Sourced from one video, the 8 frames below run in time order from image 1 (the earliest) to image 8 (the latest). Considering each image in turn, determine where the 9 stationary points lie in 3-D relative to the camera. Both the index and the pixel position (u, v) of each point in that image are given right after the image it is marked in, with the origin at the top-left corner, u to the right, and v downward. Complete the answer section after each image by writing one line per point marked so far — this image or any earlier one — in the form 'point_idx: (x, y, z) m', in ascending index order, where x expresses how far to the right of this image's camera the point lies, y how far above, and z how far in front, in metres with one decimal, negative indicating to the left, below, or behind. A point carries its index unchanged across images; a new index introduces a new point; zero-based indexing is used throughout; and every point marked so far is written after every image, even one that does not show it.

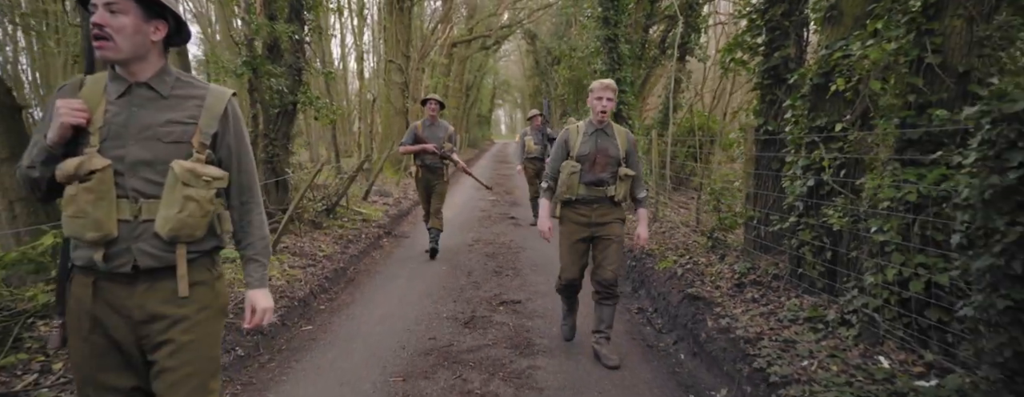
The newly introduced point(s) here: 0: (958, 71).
0: (+2.9, +0.8, +3.5) m
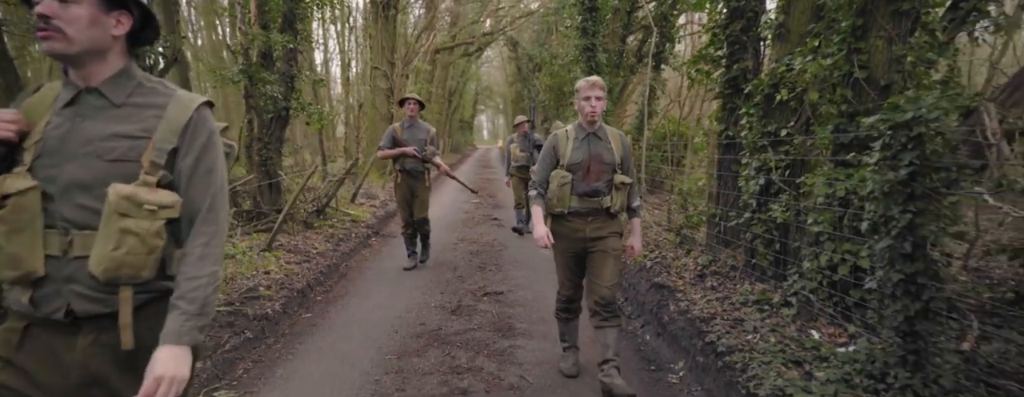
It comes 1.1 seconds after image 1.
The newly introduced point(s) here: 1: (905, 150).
0: (+2.8, +0.9, +4.1) m
1: (+2.2, +0.3, +3.2) m
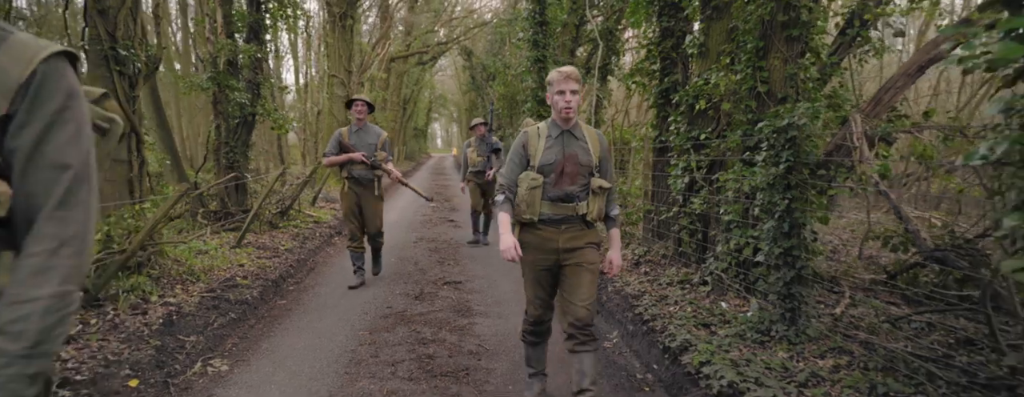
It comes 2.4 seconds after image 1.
0: (+2.4, +0.9, +5.0) m
1: (+2.0, +0.3, +4.0) m
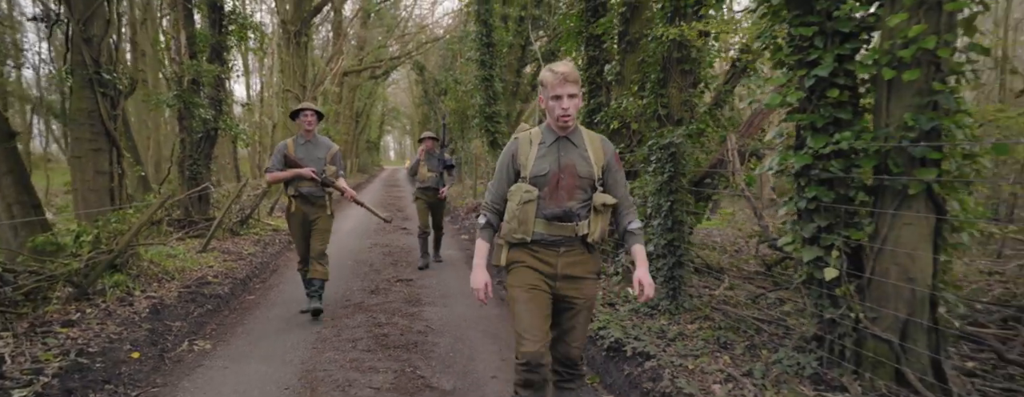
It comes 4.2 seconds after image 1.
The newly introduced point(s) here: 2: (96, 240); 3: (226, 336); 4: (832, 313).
0: (+1.8, +0.9, +6.1) m
1: (+1.4, +0.3, +5.1) m
2: (-3.8, -0.4, +5.1) m
3: (-2.5, -1.2, +4.8) m
4: (+1.8, -0.6, +3.2) m
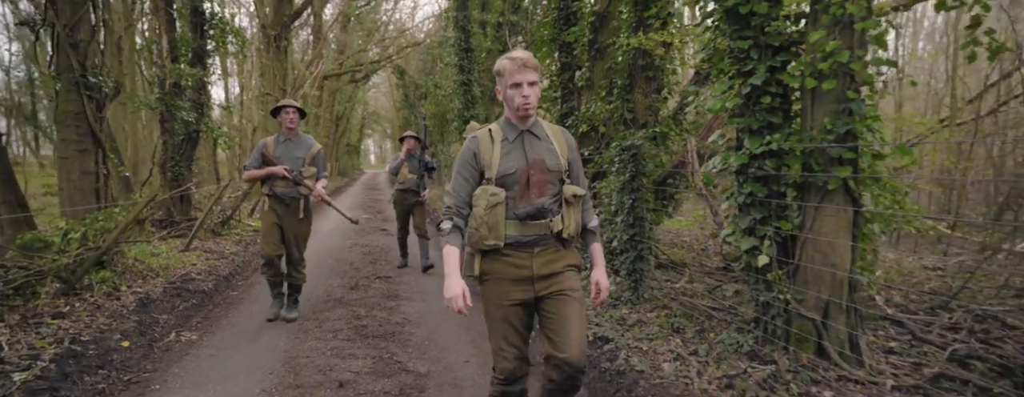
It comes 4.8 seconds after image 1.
0: (+1.5, +0.9, +6.5) m
1: (+1.1, +0.3, +5.5) m
2: (-4.1, -0.4, +5.3) m
3: (-2.7, -1.2, +5.1) m
4: (+1.6, -0.6, +3.6) m
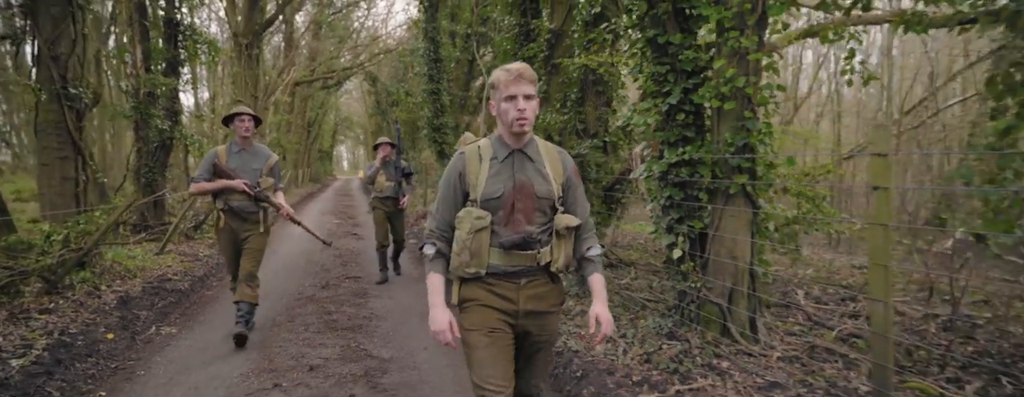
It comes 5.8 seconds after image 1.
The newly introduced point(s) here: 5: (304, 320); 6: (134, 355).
0: (+1.0, +0.8, +7.1) m
1: (+0.7, +0.3, +6.0) m
2: (-4.5, -0.4, +5.6) m
3: (-3.2, -1.2, +5.4) m
4: (+1.3, -0.6, +4.1) m
5: (-2.1, -1.2, +5.6) m
6: (-3.0, -1.3, +4.5) m
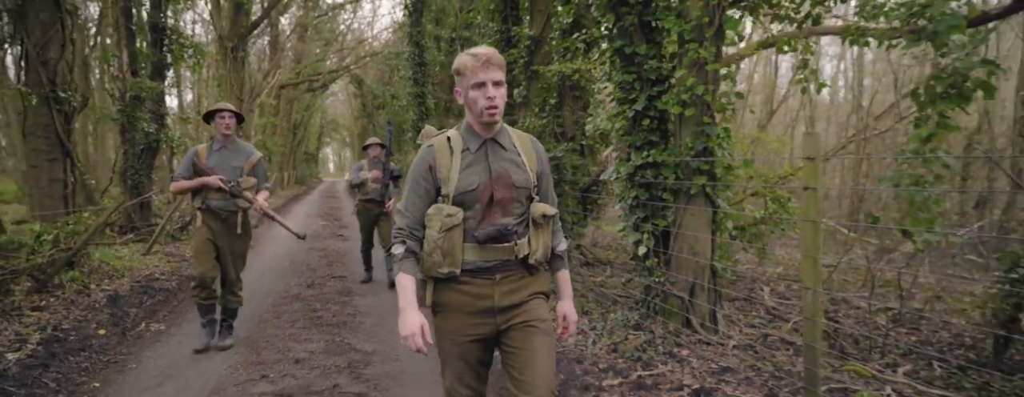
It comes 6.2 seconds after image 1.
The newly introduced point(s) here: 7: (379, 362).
0: (+0.7, +0.8, +7.3) m
1: (+0.5, +0.3, +6.3) m
2: (-4.7, -0.4, +5.7) m
3: (-3.4, -1.2, +5.6) m
4: (+1.1, -0.6, +4.4) m
5: (-2.3, -1.2, +5.8) m
6: (-3.2, -1.3, +4.6) m
7: (-1.1, -1.3, +4.5) m
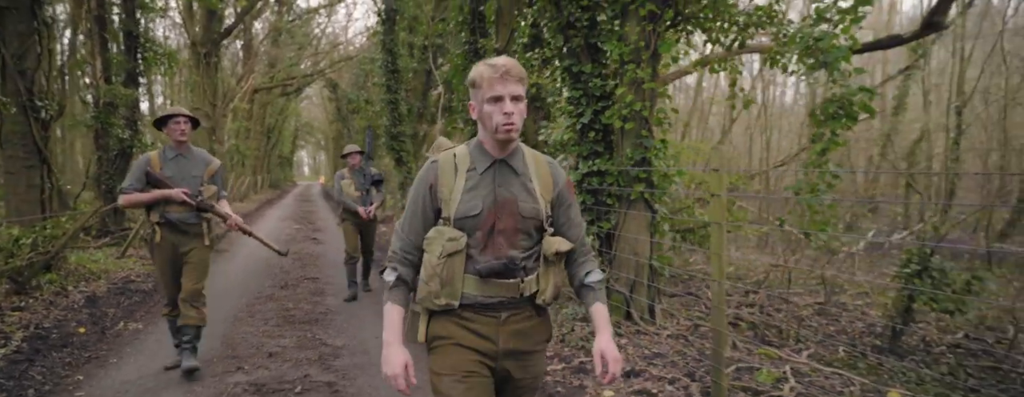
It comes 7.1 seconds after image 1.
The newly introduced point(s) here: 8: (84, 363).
0: (+0.3, +0.8, +7.8) m
1: (0.0, +0.2, +6.7) m
2: (-5.1, -0.5, +5.9) m
3: (-3.8, -1.3, +5.9) m
4: (+0.7, -0.7, +4.9) m
5: (-2.7, -1.3, +6.1) m
6: (-3.6, -1.3, +4.9) m
7: (-1.5, -1.4, +4.9) m
8: (-3.4, -1.3, +4.5) m
